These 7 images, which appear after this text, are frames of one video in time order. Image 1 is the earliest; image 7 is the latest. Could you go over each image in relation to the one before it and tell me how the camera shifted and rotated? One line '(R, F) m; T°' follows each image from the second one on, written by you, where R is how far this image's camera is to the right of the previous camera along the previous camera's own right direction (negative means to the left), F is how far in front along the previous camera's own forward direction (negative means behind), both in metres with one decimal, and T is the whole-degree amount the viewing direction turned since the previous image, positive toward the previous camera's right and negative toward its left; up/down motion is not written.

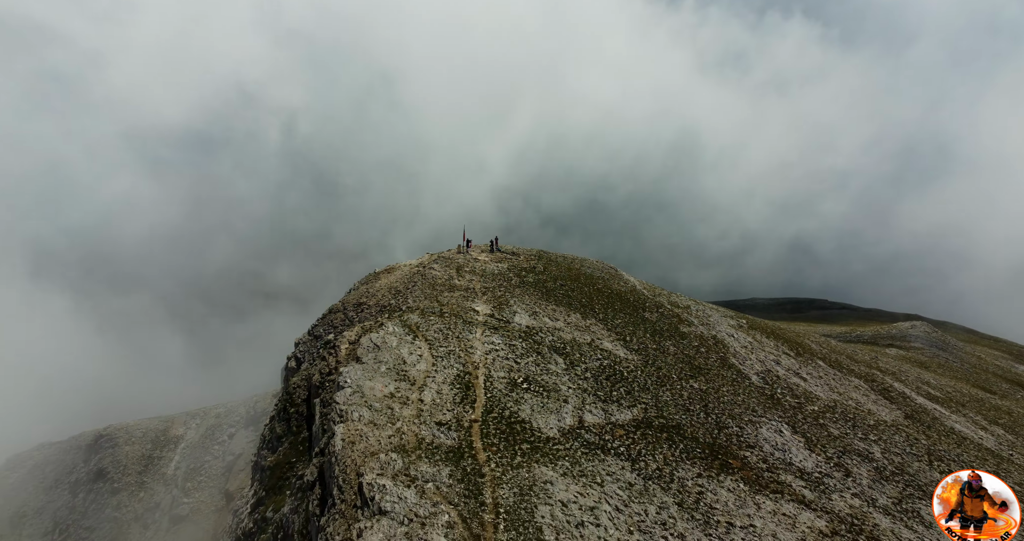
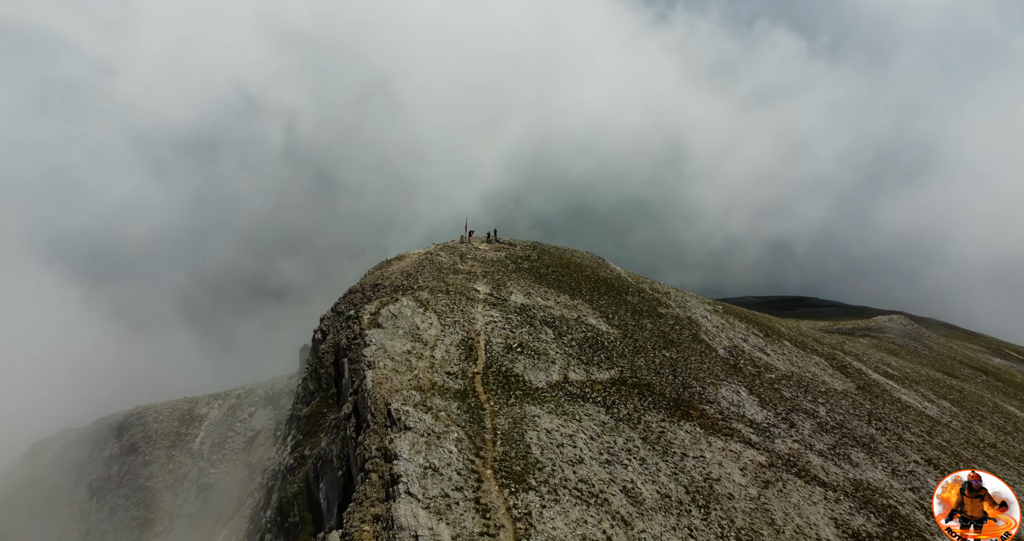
(+0.2, -4.3) m; 0°
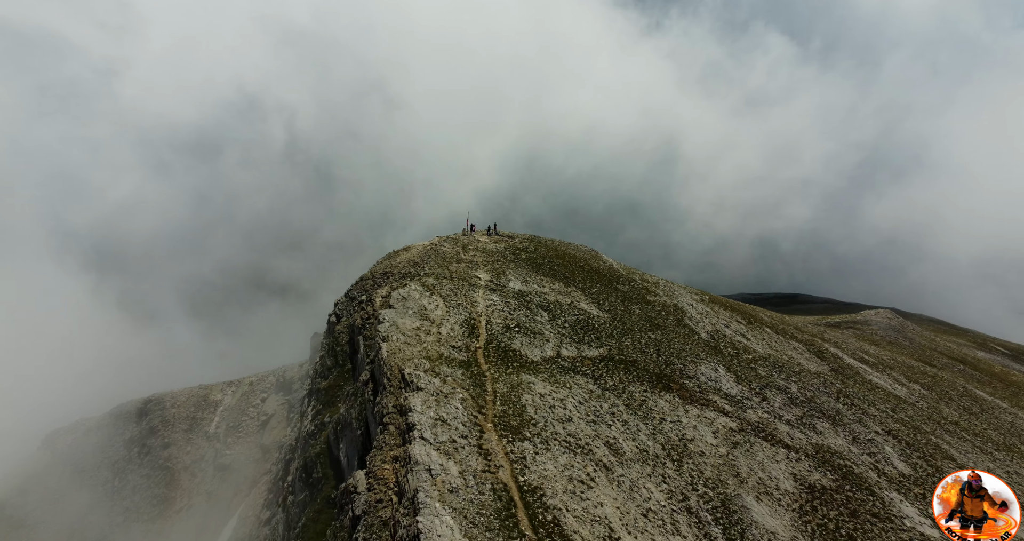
(+0.1, -2.9) m; 0°
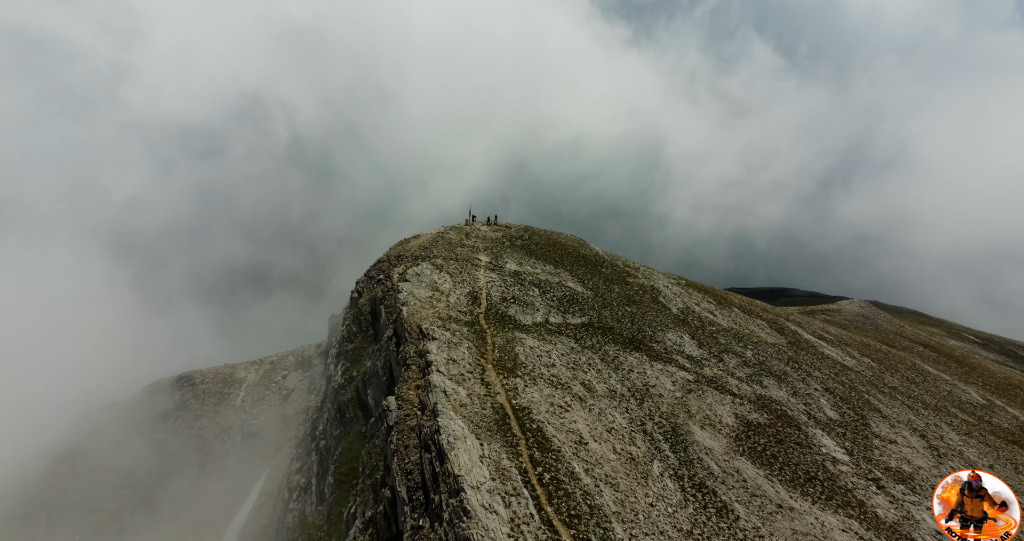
(+0.2, -5.7) m; 0°
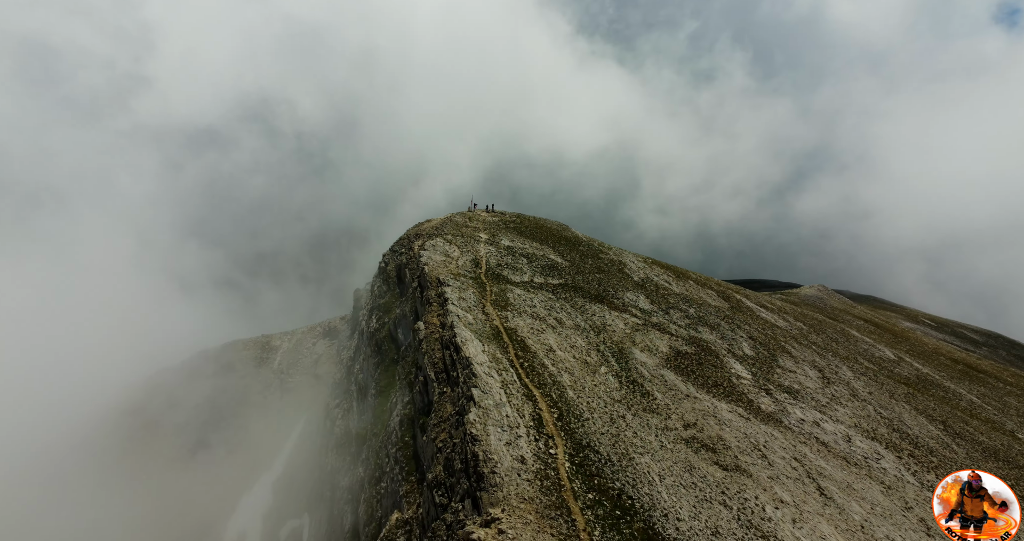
(+0.5, -10.7) m; 0°
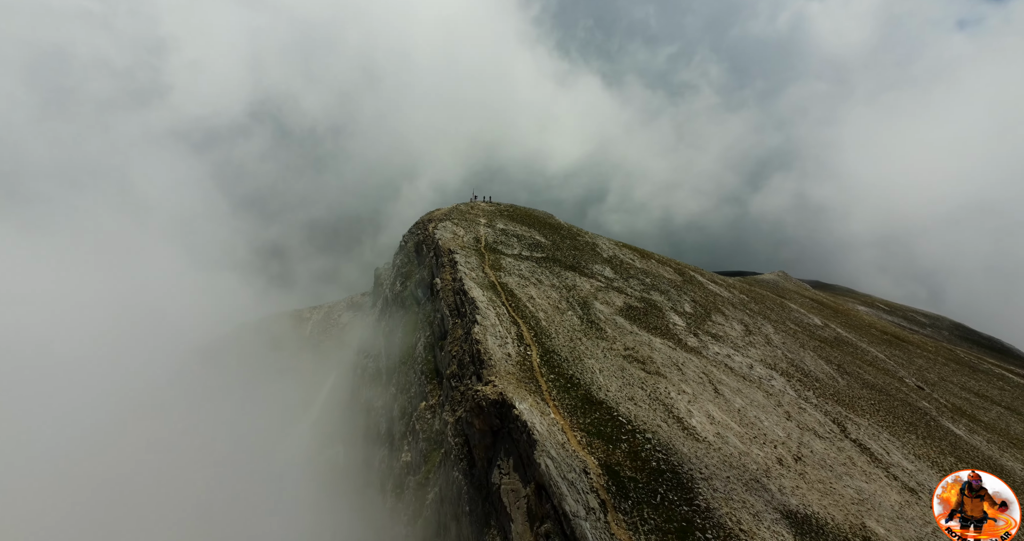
(-0.8, +11.0) m; 0°
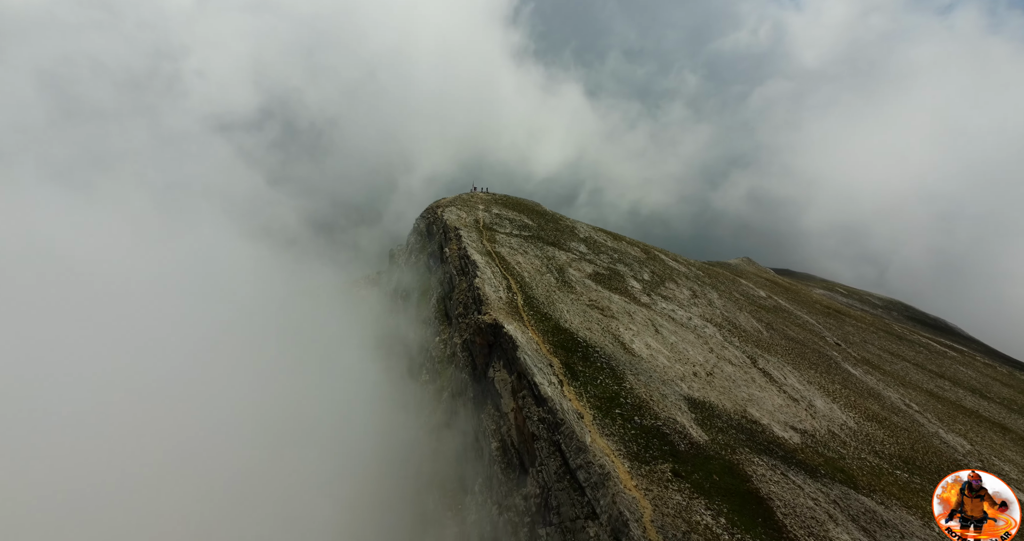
(+0.9, -20.2) m; 0°
